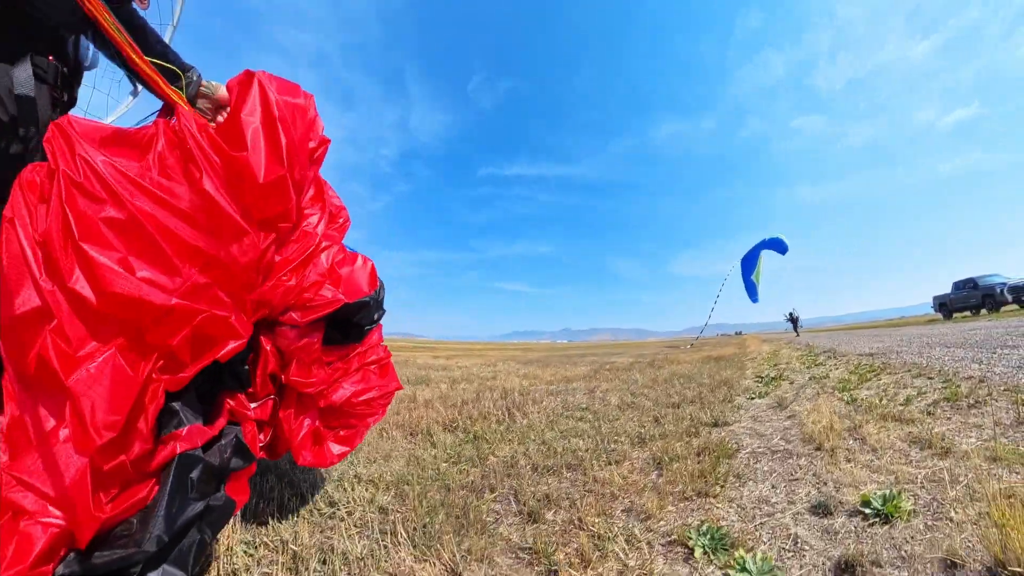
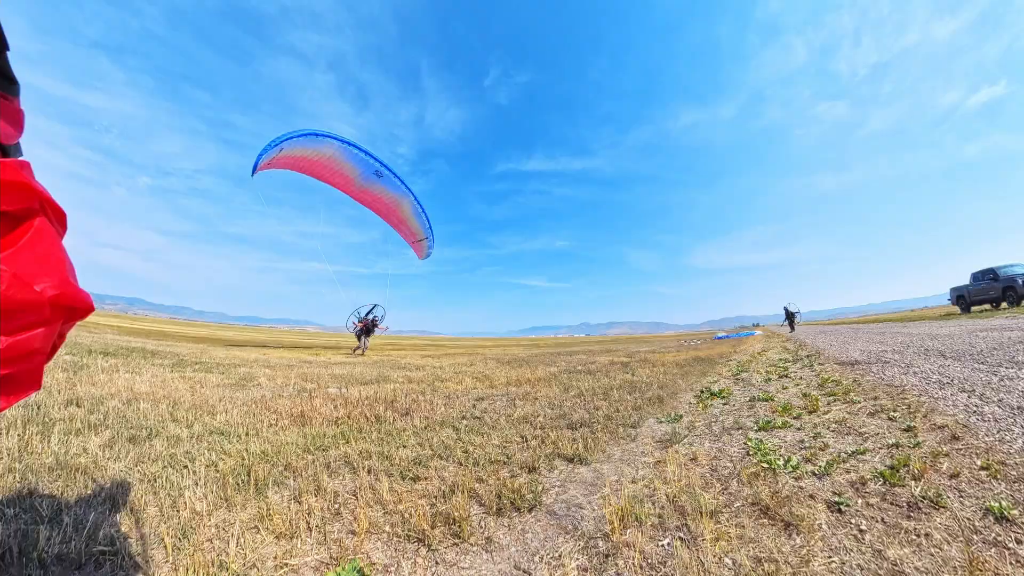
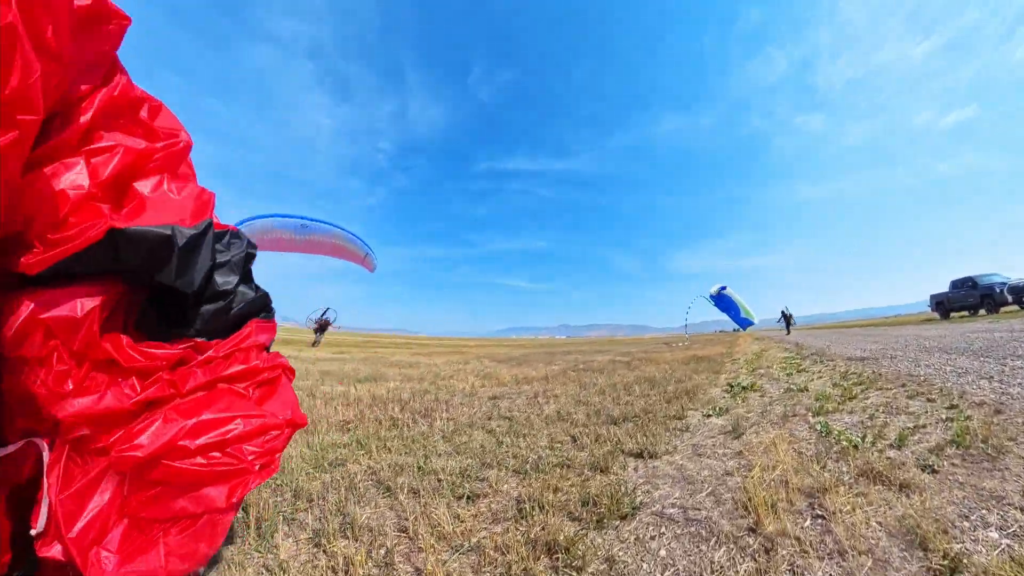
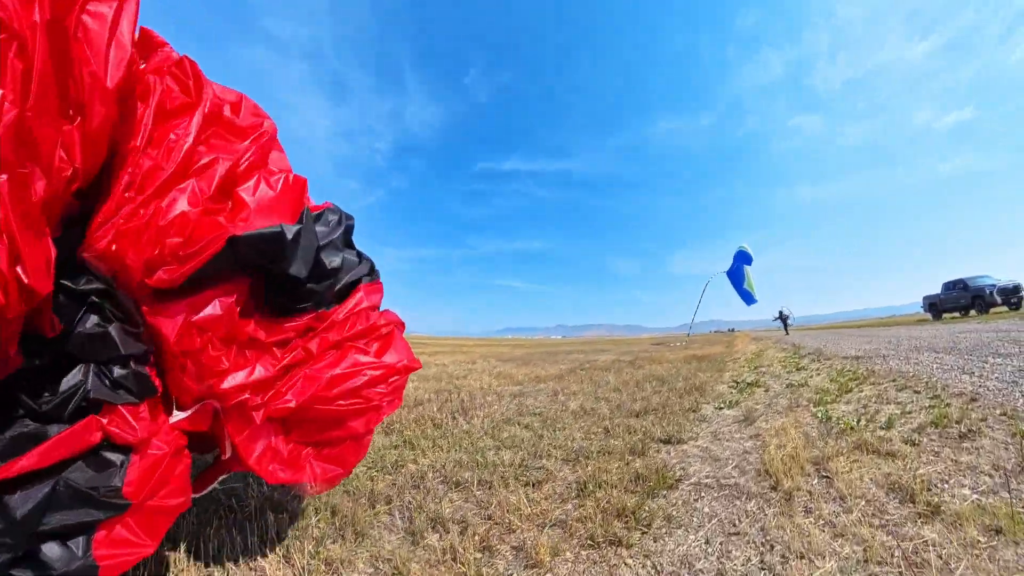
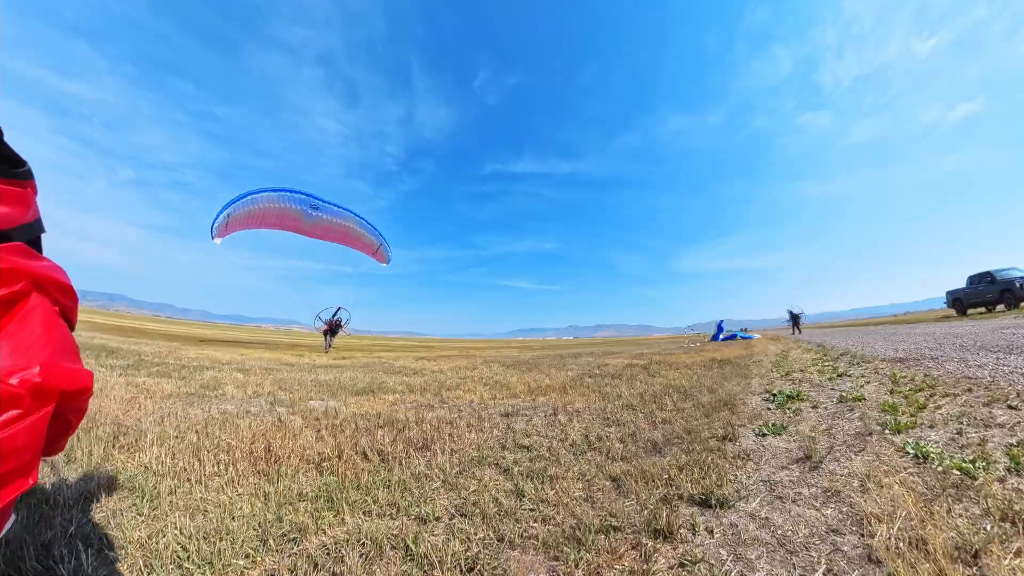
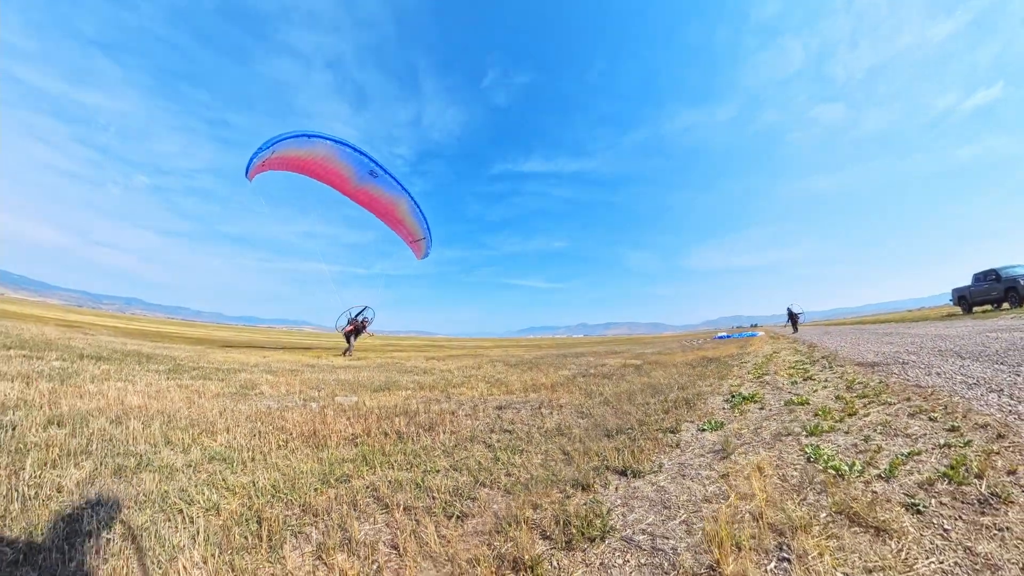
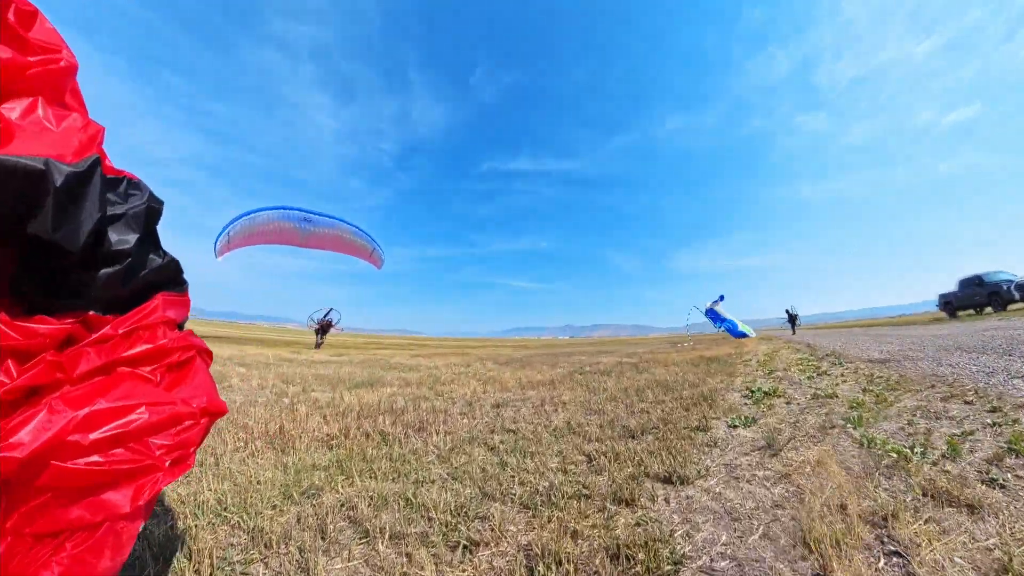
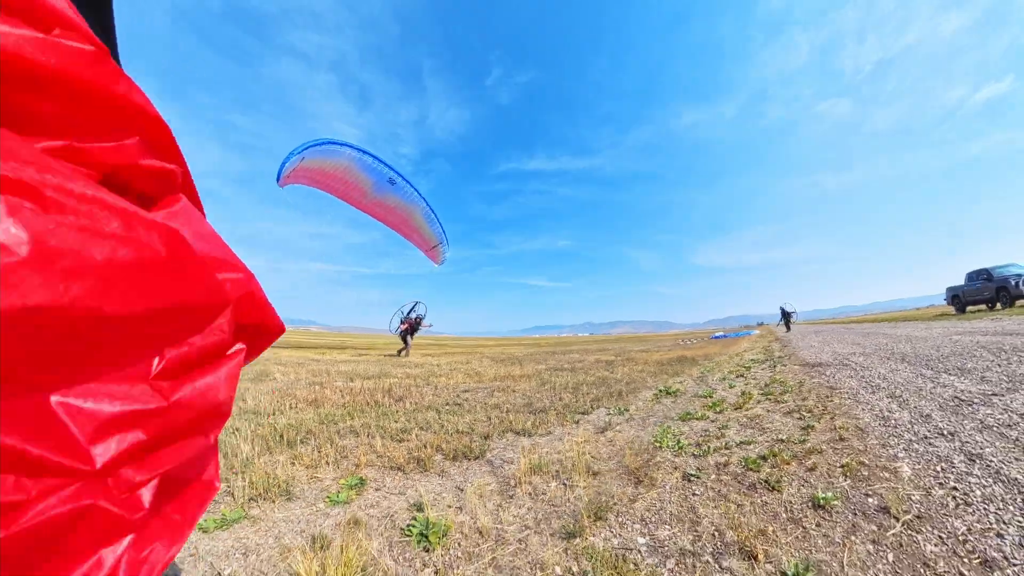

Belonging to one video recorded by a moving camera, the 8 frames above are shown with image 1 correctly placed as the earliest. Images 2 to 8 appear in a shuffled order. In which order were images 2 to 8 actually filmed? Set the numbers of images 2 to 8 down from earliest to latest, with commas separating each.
4, 3, 7, 5, 6, 2, 8
